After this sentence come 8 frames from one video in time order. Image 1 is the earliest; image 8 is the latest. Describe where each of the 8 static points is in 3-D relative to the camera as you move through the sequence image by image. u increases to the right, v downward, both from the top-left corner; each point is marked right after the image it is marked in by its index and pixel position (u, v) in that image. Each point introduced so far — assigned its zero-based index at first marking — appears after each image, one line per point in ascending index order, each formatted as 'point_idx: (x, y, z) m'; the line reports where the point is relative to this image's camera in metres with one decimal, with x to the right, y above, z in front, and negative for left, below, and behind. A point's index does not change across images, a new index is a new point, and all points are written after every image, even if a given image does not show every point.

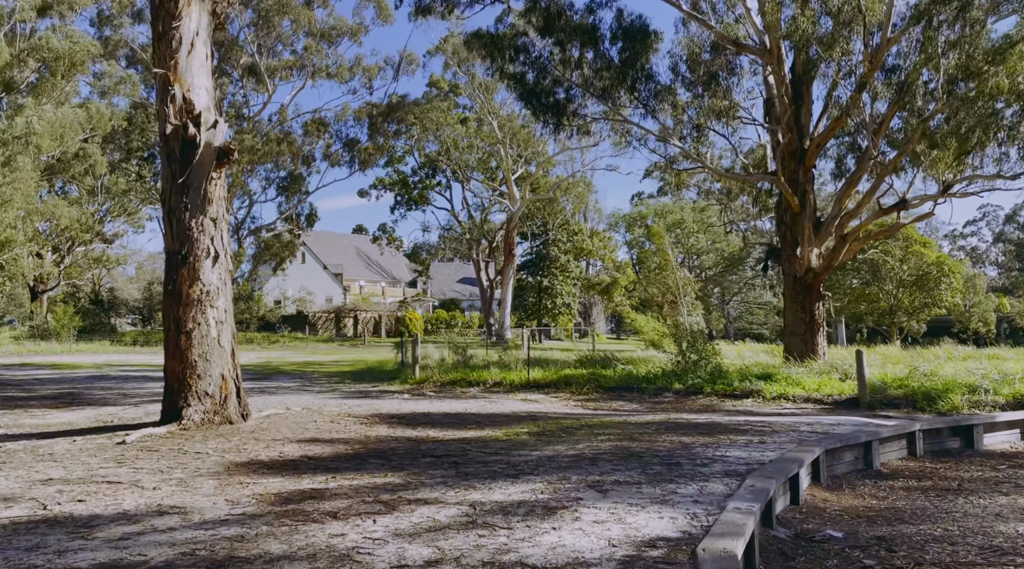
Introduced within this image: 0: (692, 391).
0: (+2.2, -1.3, +11.6) m
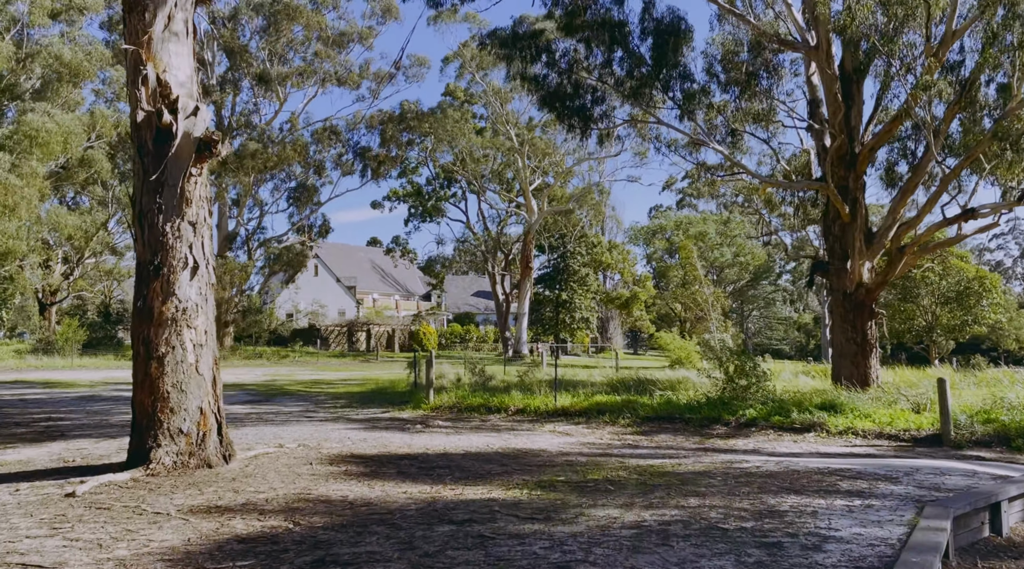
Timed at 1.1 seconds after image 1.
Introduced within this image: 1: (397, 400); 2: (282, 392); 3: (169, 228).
0: (+2.5, -1.5, +10.2) m
1: (-1.9, -1.9, +15.2) m
2: (-4.5, -2.1, +18.3) m
3: (-2.6, +0.4, +7.2) m
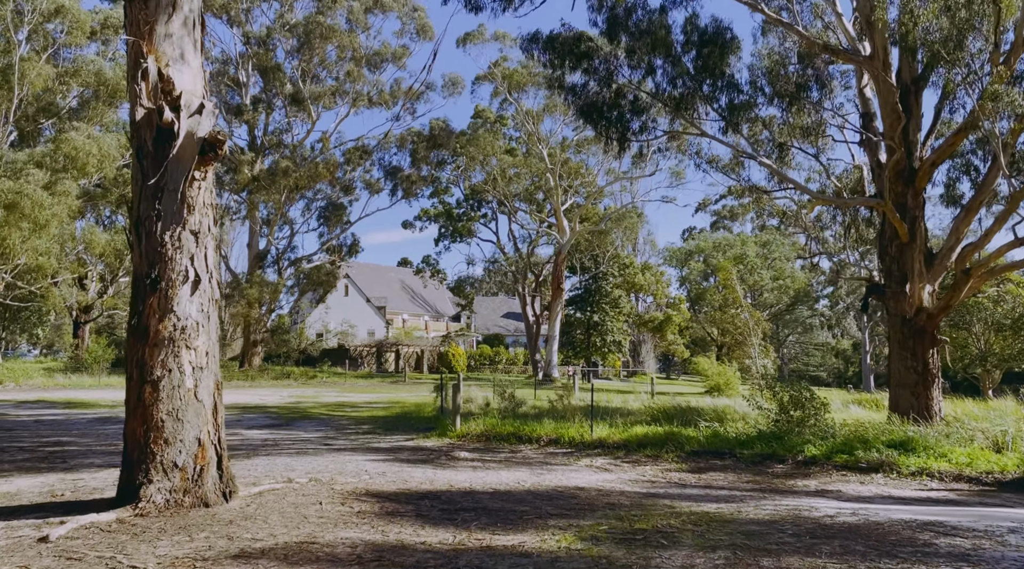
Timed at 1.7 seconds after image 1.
0: (+2.9, -1.7, +9.3) m
1: (-1.4, -2.2, +14.4) m
2: (-3.9, -2.4, +17.5) m
3: (-2.4, +0.3, +6.5) m
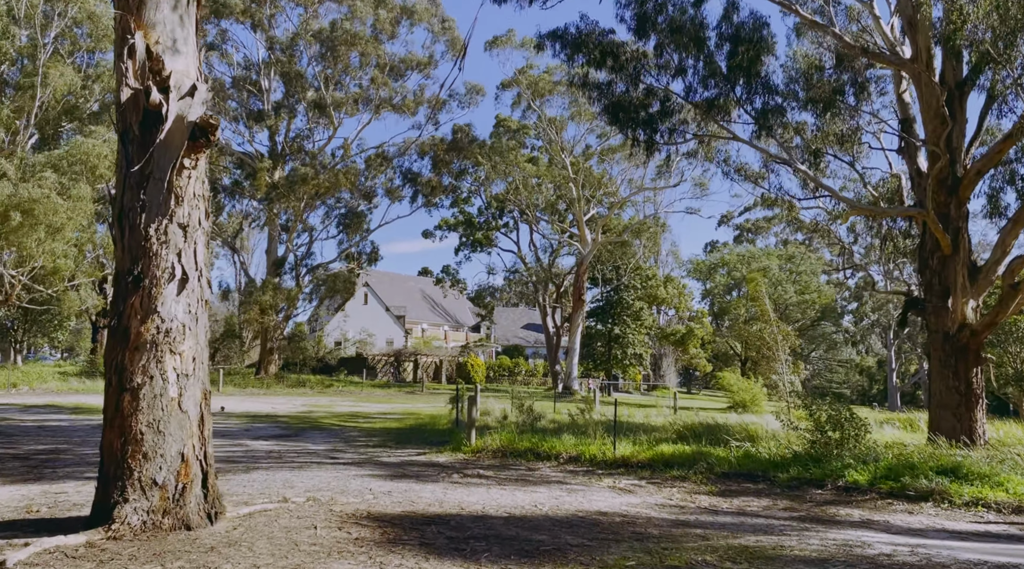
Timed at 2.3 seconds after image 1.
0: (+3.0, -1.8, +8.6) m
1: (-1.1, -2.3, +13.7) m
2: (-3.6, -2.5, +16.9) m
3: (-2.2, +0.3, +5.9) m
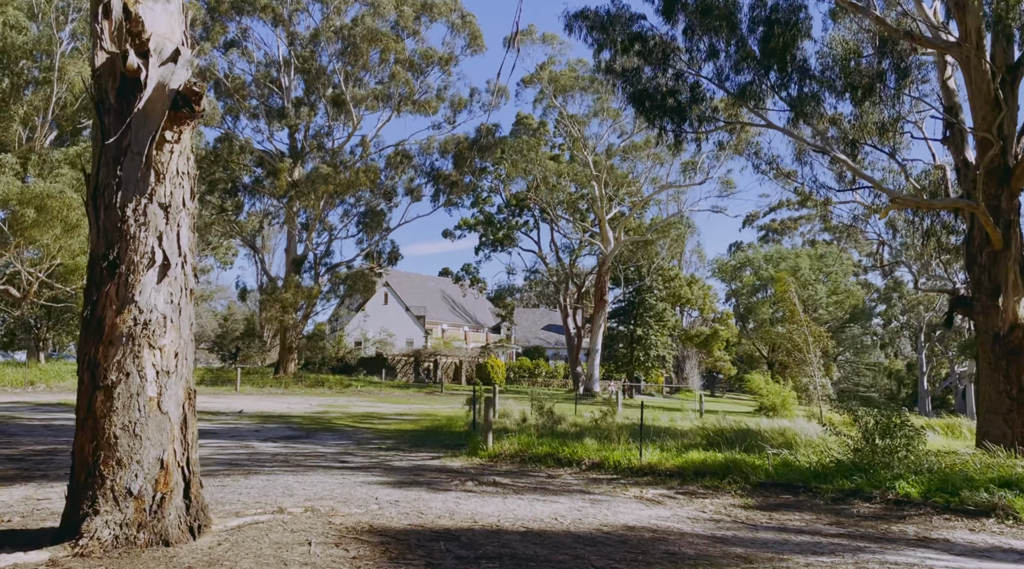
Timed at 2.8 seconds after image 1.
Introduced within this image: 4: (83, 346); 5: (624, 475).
0: (+3.2, -1.8, +7.8) m
1: (-0.8, -2.2, +13.1) m
2: (-3.2, -2.5, +16.3) m
3: (-2.1, +0.4, +5.3) m
4: (-2.4, -0.3, +5.3) m
5: (+1.1, -1.9, +9.6) m
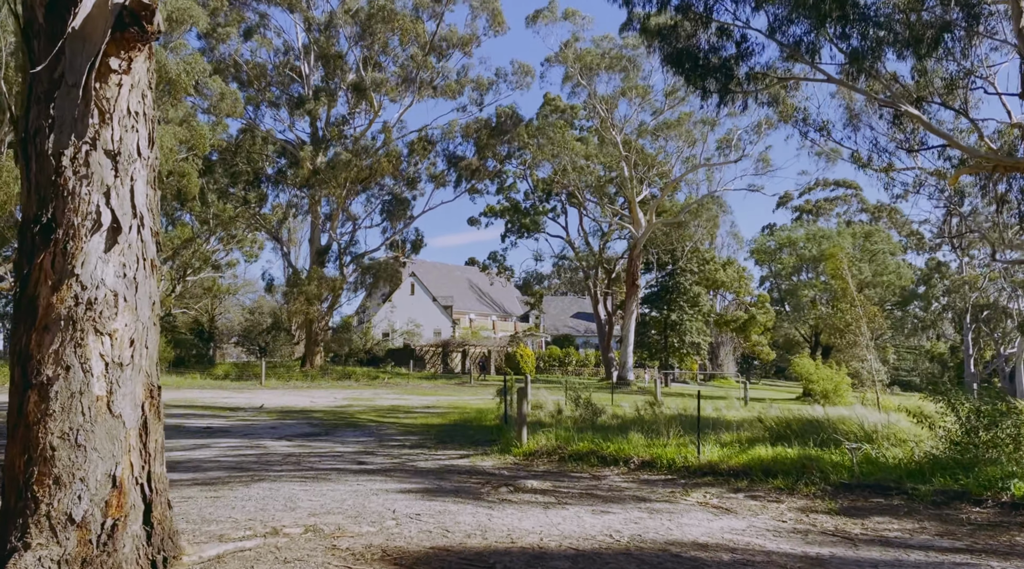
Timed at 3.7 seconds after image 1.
0: (+3.5, -1.5, +6.6) m
1: (-0.4, -1.9, +11.9) m
2: (-2.7, -2.2, +15.3) m
3: (-1.9, +0.5, +4.1) m
4: (-2.2, -0.2, +4.1) m
5: (+1.5, -1.7, +8.4) m
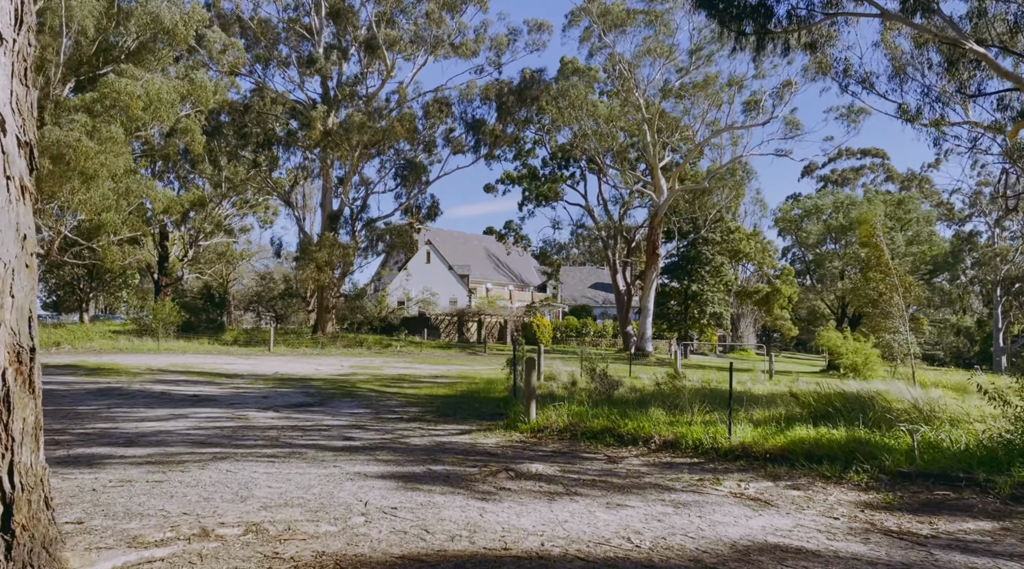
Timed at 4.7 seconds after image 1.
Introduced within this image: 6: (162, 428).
0: (+3.5, -1.3, +5.4) m
1: (-0.3, -1.5, +10.9) m
2: (-2.5, -1.6, +14.3) m
3: (-2.0, +0.8, +3.0) m
4: (-2.2, 0.0, +3.1) m
5: (+1.5, -1.3, +7.3) m
6: (-3.3, -1.3, +8.8) m
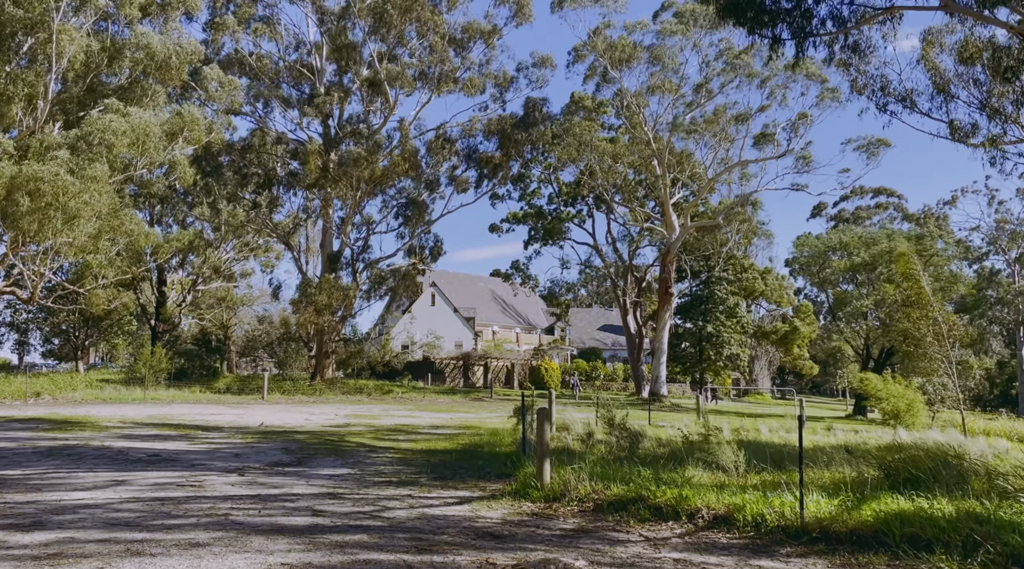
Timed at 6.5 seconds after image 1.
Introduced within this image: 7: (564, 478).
0: (+3.5, -1.3, +3.7) m
1: (-0.2, -1.8, +9.2) m
2: (-2.4, -2.2, +12.6) m
3: (-2.0, +0.8, +1.5) m
4: (-2.2, 0.0, +1.5) m
5: (+1.6, -1.5, +5.6) m
6: (-3.2, -1.6, +7.2) m
7: (+0.4, -1.6, +7.5) m
